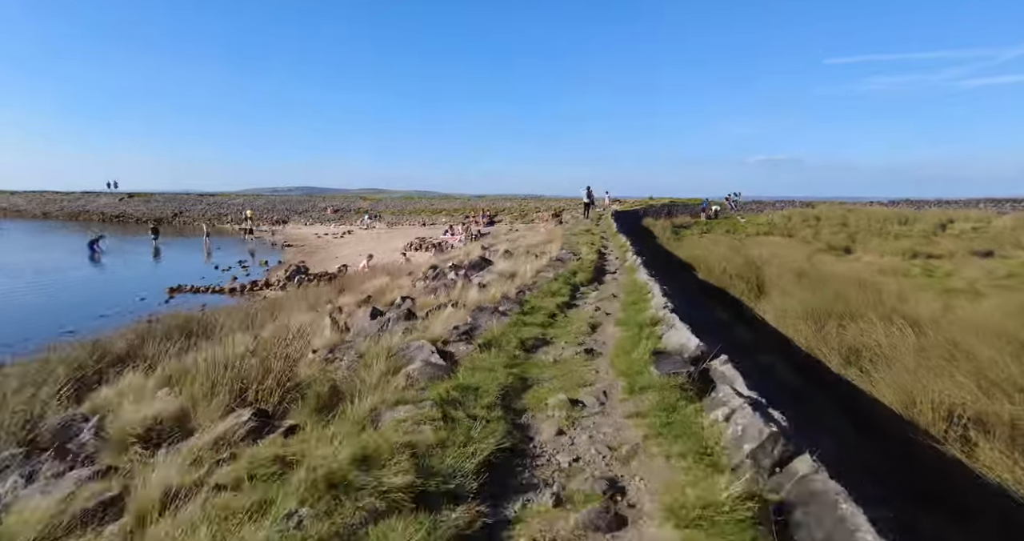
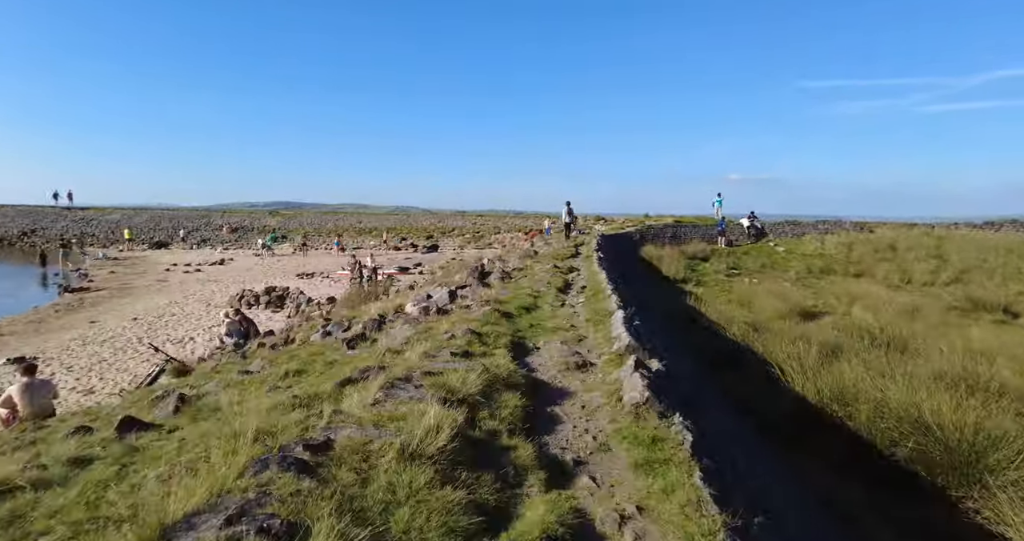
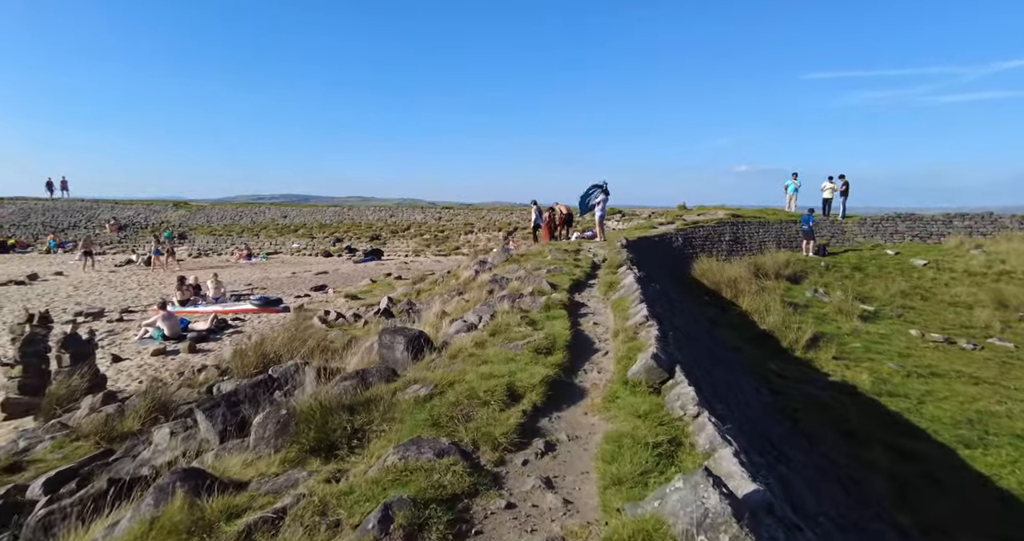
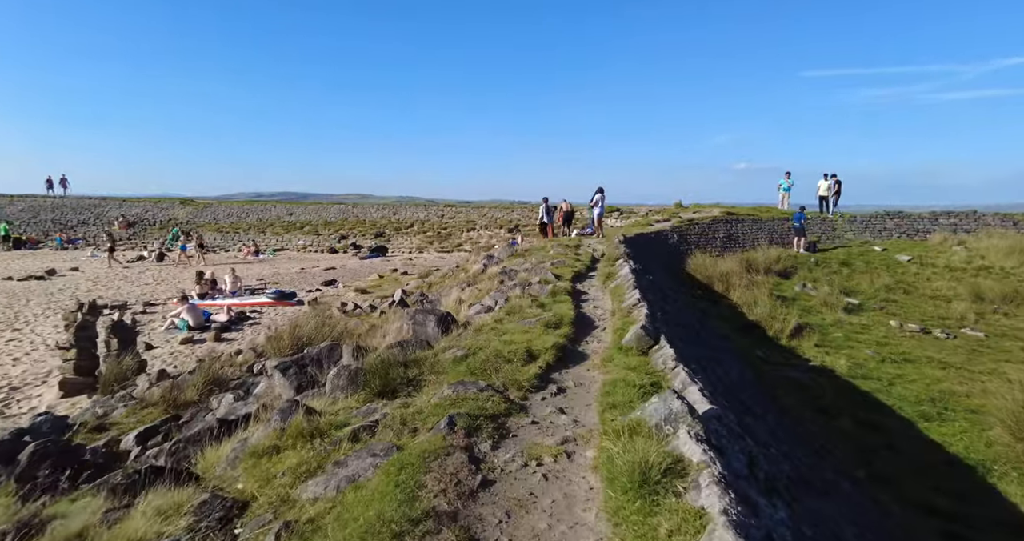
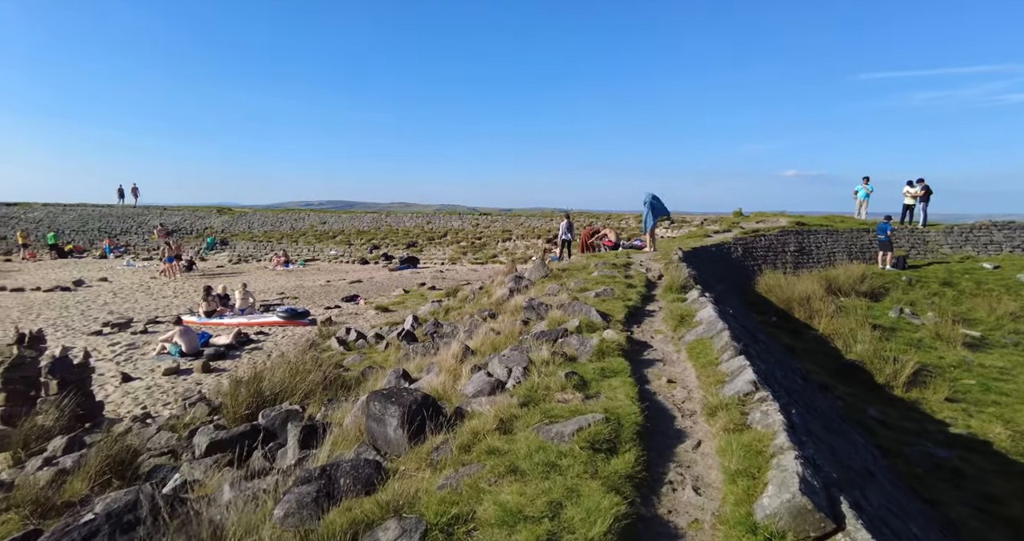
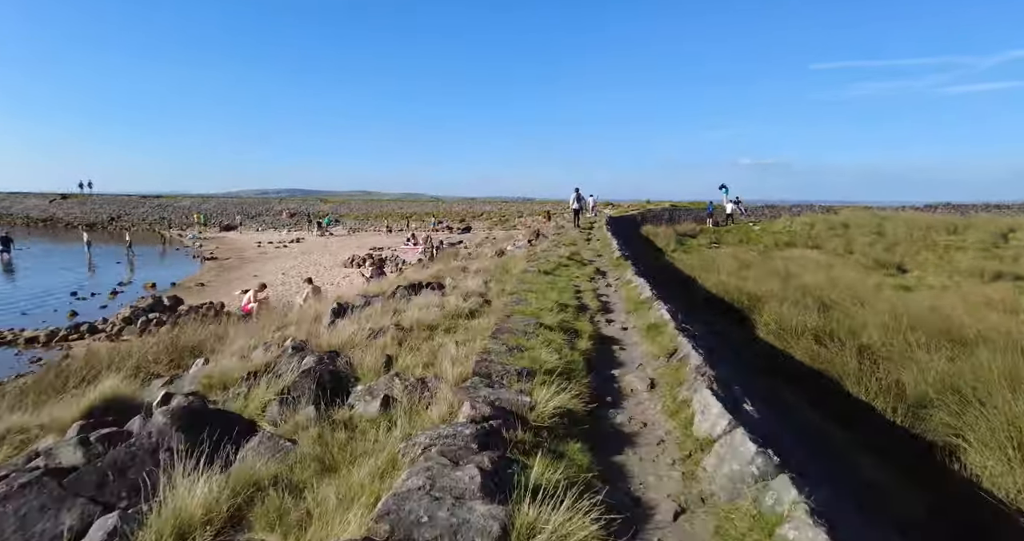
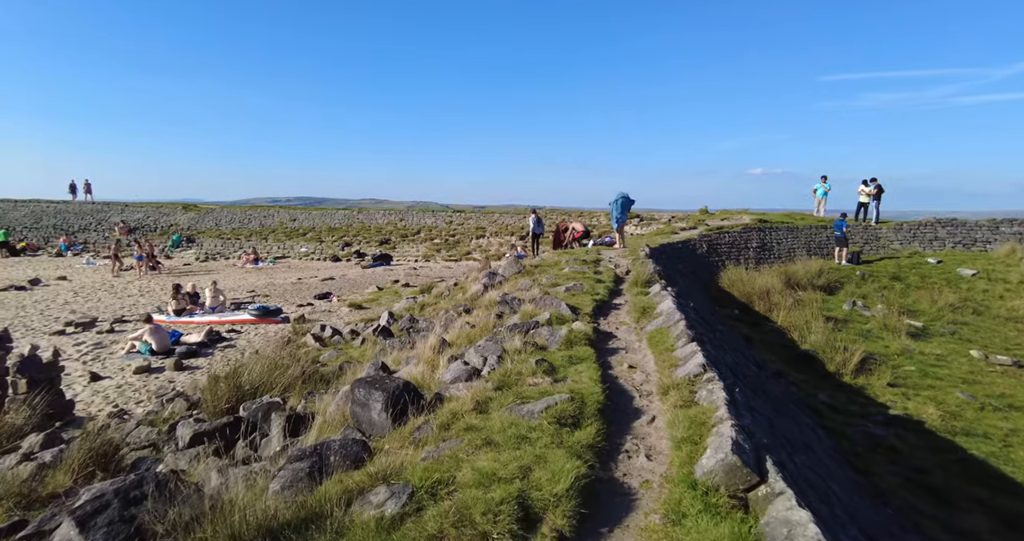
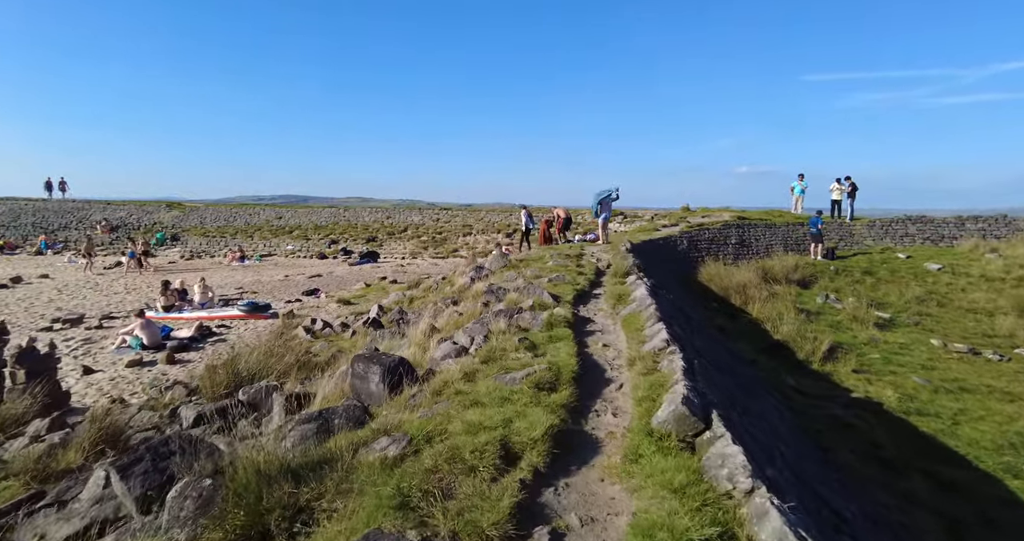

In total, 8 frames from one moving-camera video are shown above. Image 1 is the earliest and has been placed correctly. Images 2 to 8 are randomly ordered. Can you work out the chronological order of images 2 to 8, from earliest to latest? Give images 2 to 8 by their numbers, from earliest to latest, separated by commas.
6, 2, 4, 3, 8, 7, 5
